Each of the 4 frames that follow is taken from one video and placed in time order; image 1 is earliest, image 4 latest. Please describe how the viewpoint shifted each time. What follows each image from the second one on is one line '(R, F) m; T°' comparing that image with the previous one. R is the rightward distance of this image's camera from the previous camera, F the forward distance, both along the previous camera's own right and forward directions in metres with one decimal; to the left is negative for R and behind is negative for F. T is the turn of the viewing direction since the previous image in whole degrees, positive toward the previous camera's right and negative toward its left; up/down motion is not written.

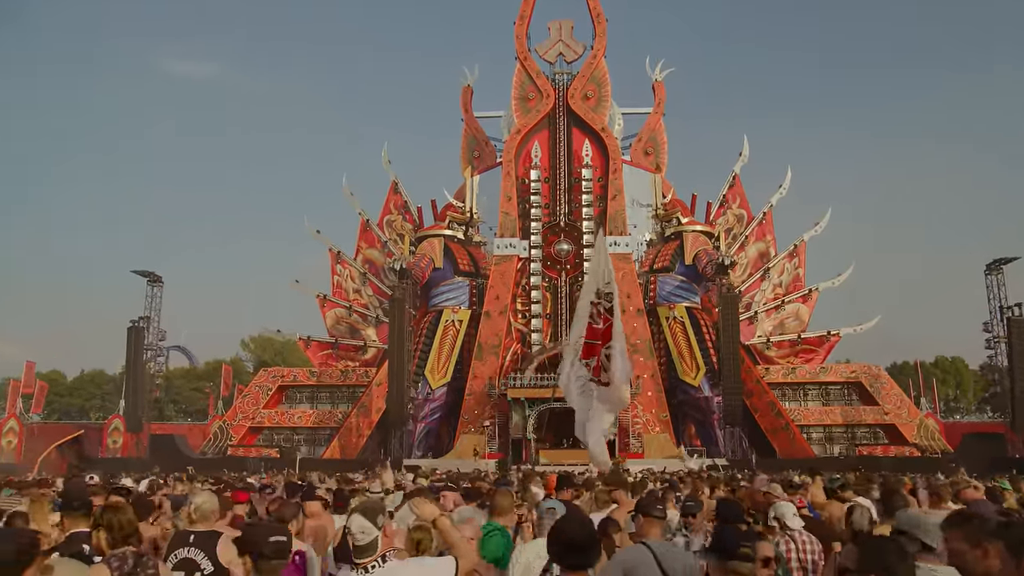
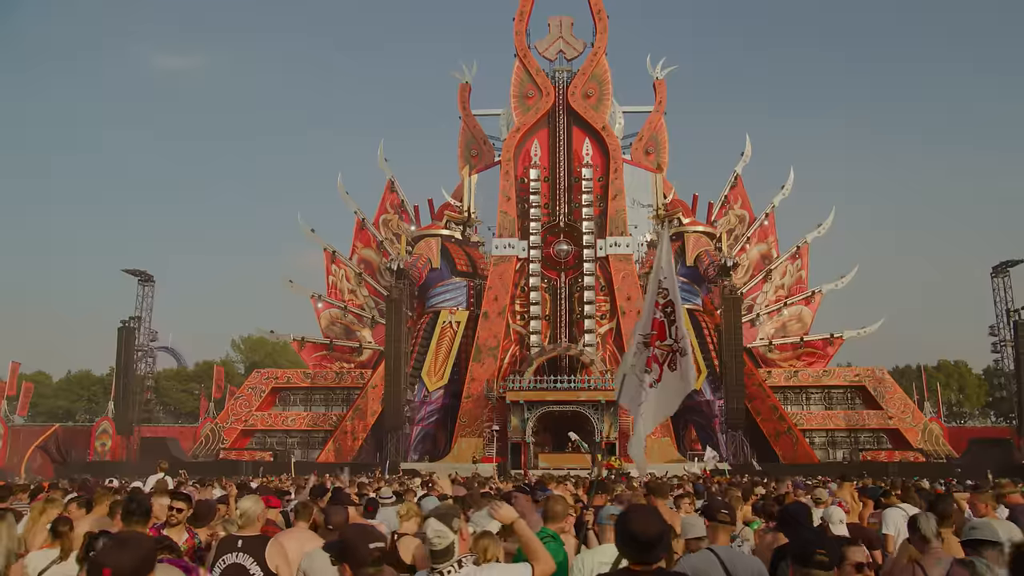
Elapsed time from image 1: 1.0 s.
(0.0, +0.6) m; 0°
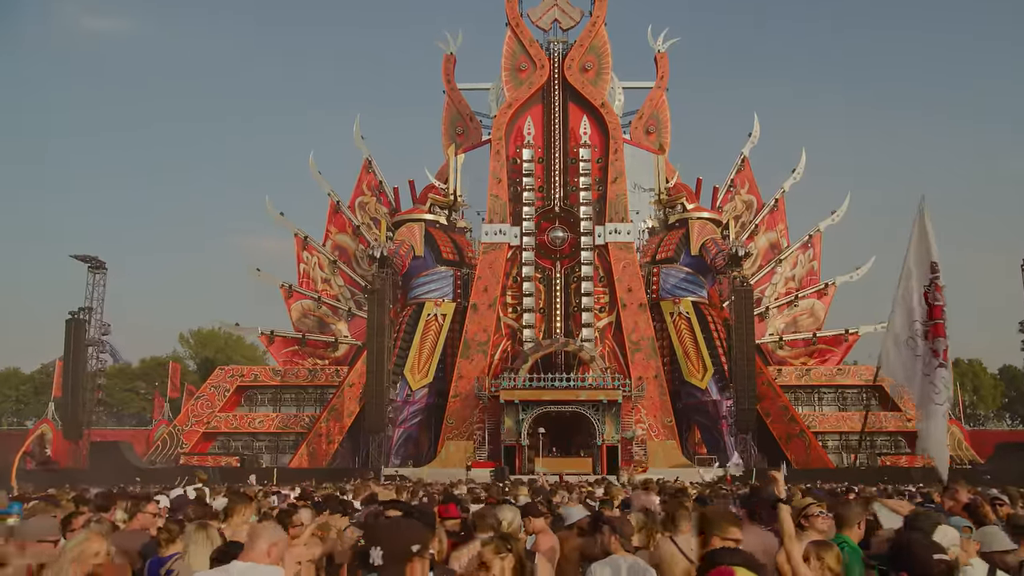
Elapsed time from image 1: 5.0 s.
(-0.5, +2.6) m; +2°
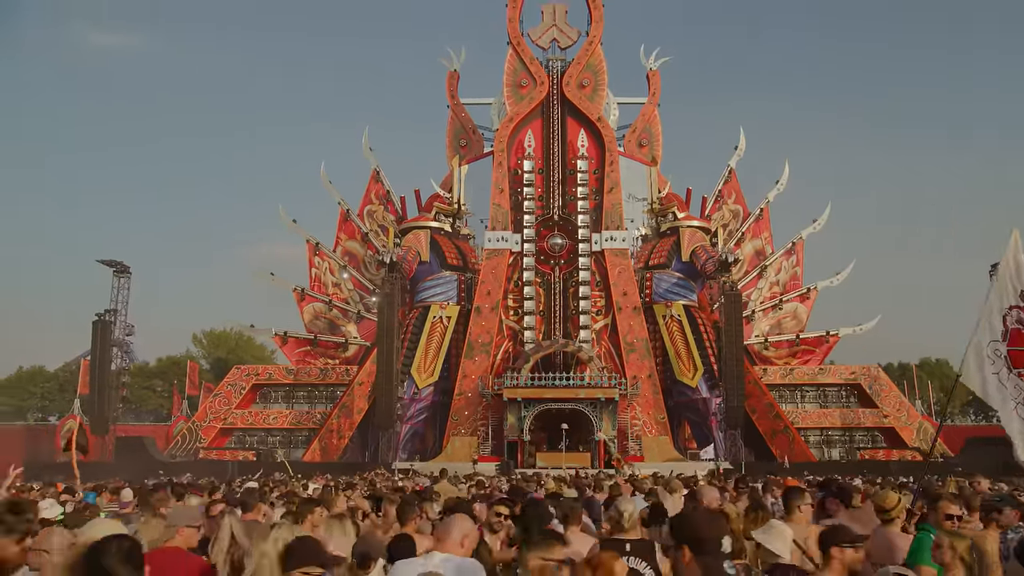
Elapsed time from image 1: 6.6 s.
(-0.7, -1.7) m; +1°
